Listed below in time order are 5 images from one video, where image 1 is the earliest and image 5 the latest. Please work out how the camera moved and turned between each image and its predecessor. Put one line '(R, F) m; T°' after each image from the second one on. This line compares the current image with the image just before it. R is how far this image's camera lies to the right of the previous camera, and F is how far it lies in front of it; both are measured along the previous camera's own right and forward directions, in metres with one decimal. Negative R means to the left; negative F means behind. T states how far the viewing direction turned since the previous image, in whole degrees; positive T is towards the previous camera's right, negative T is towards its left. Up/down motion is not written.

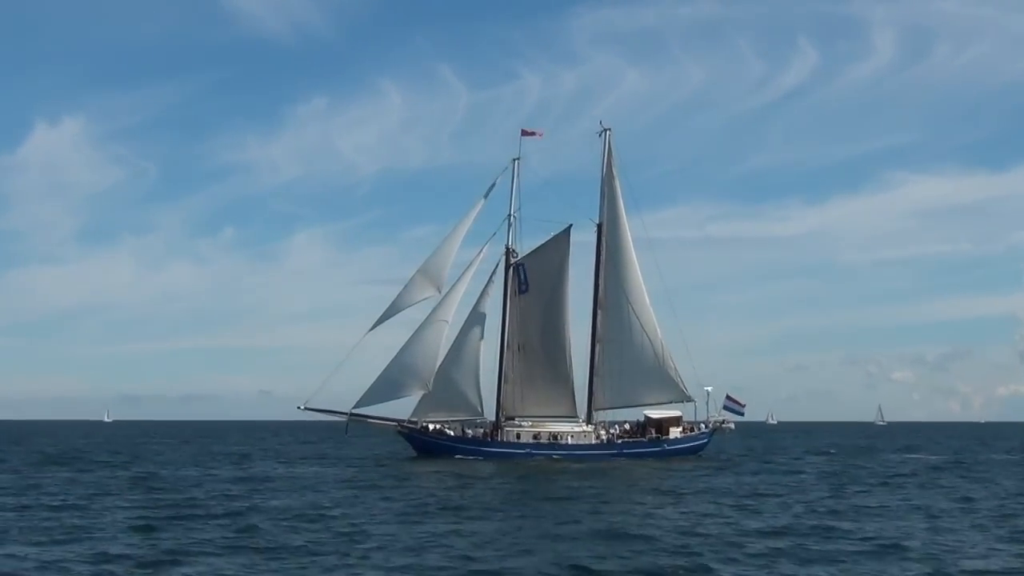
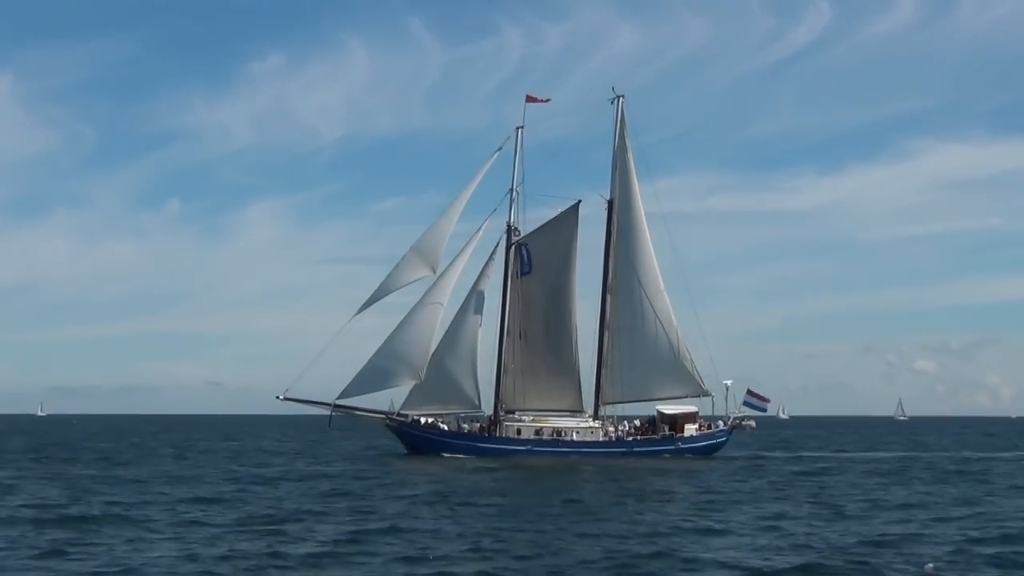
(+0.3, +5.9) m; 0°
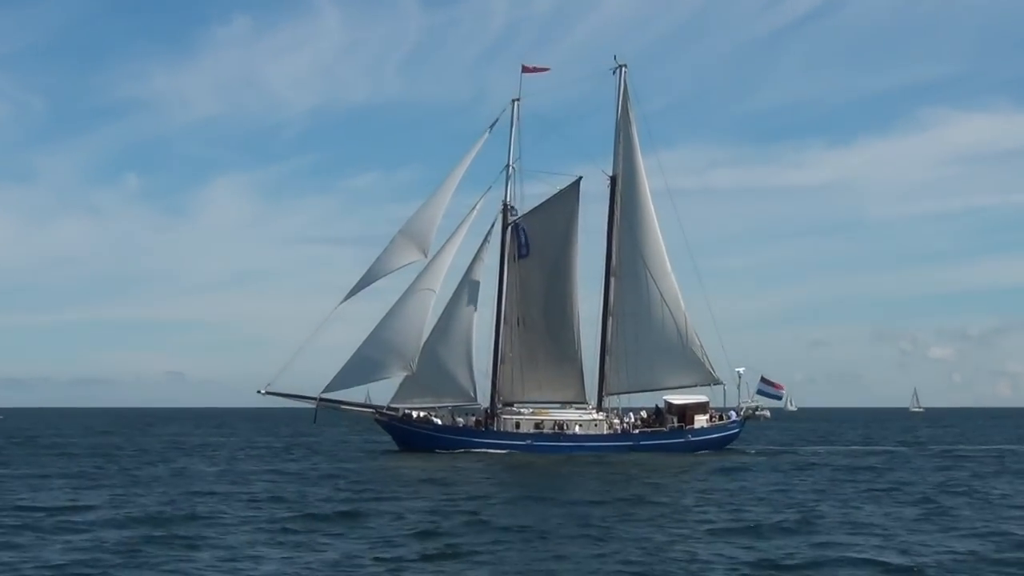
(+0.4, +3.8) m; 0°
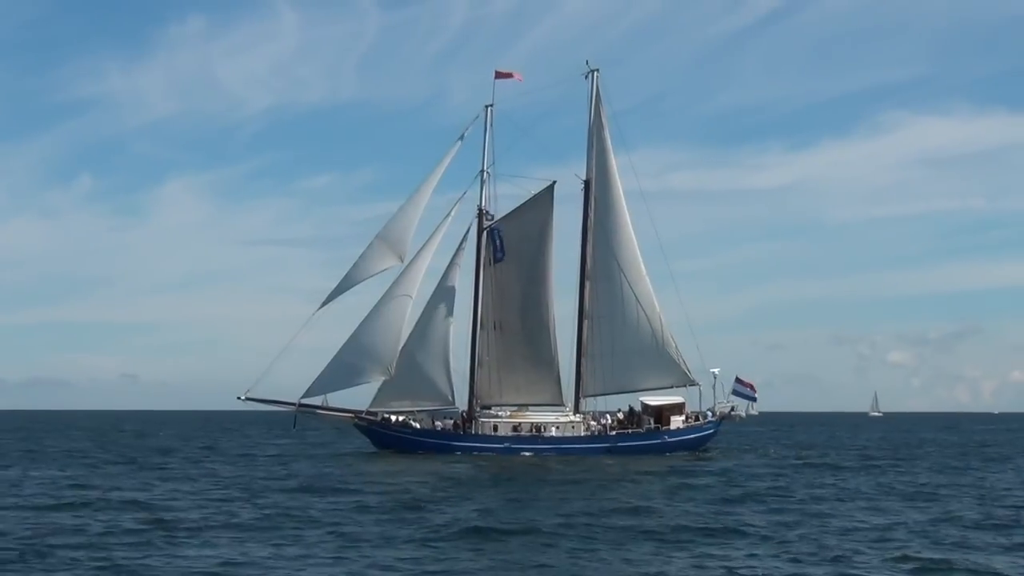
(-1.0, -0.4) m; +2°
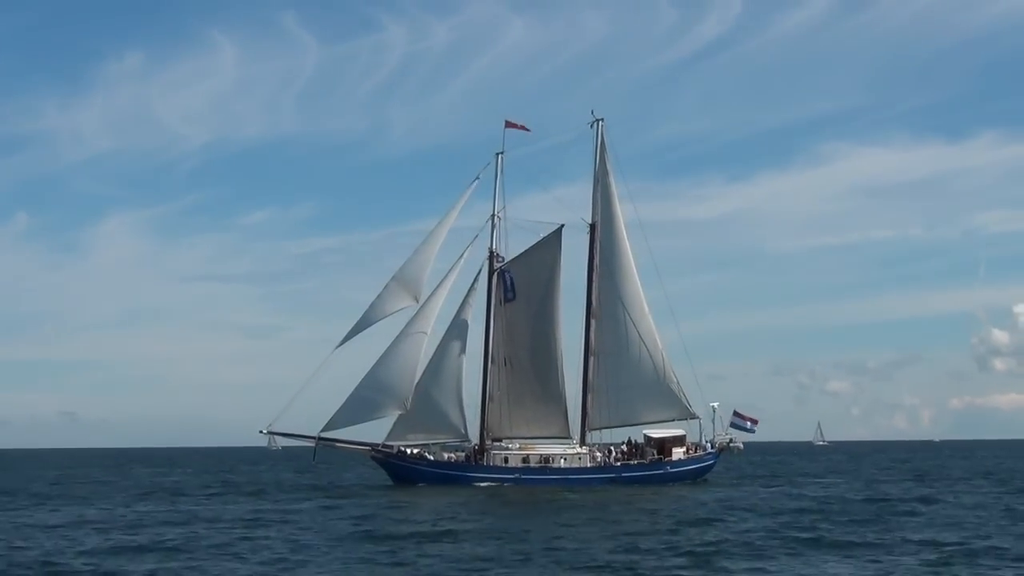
(-5.0, -2.6) m; +4°
